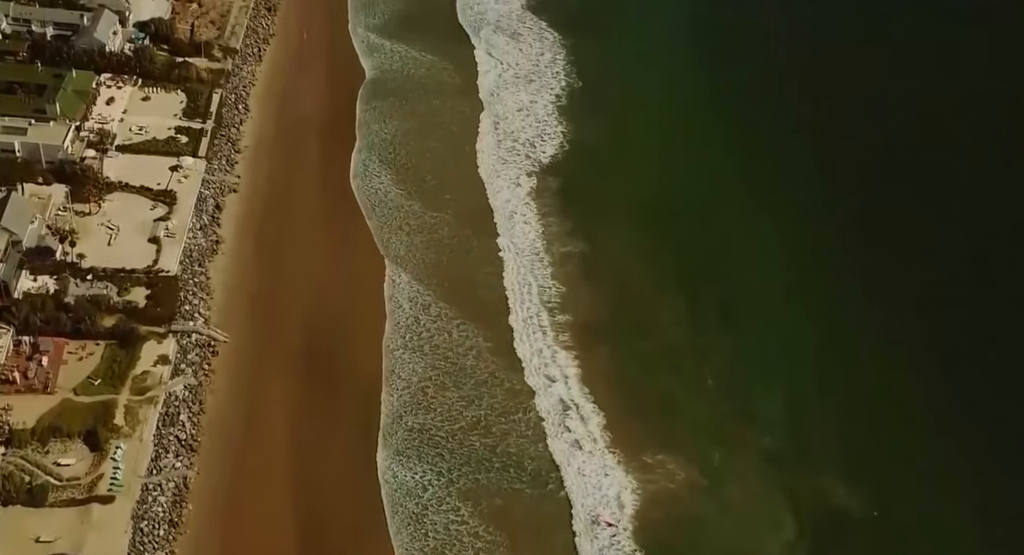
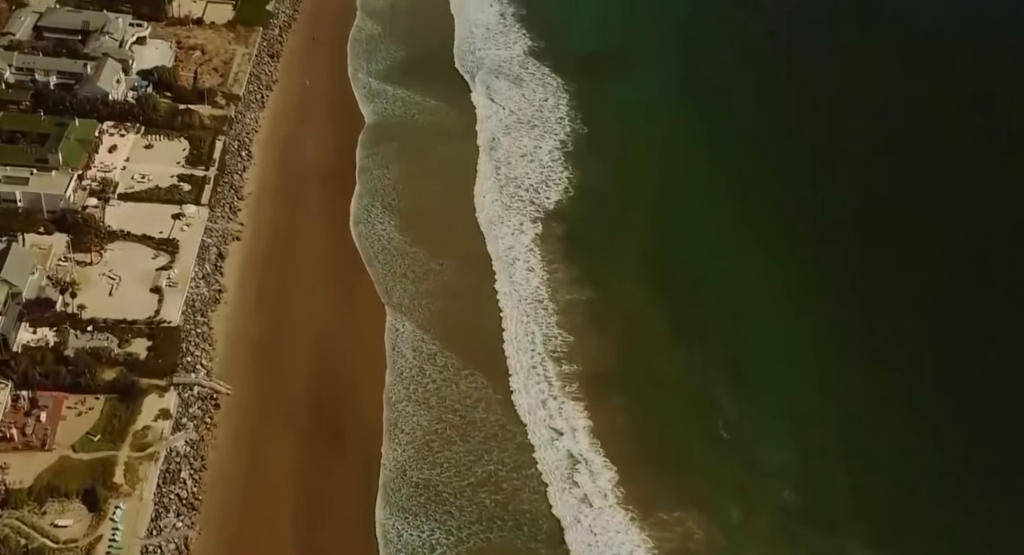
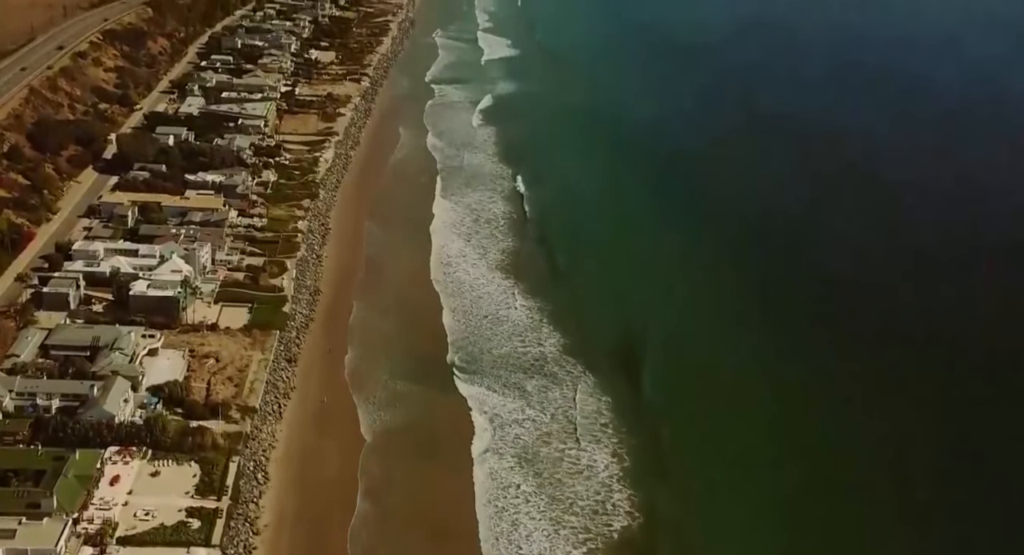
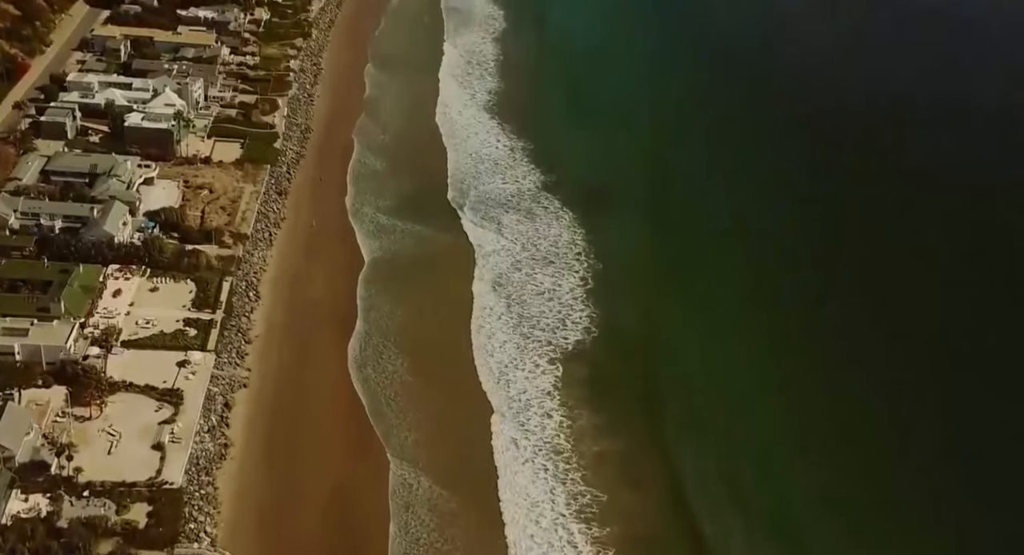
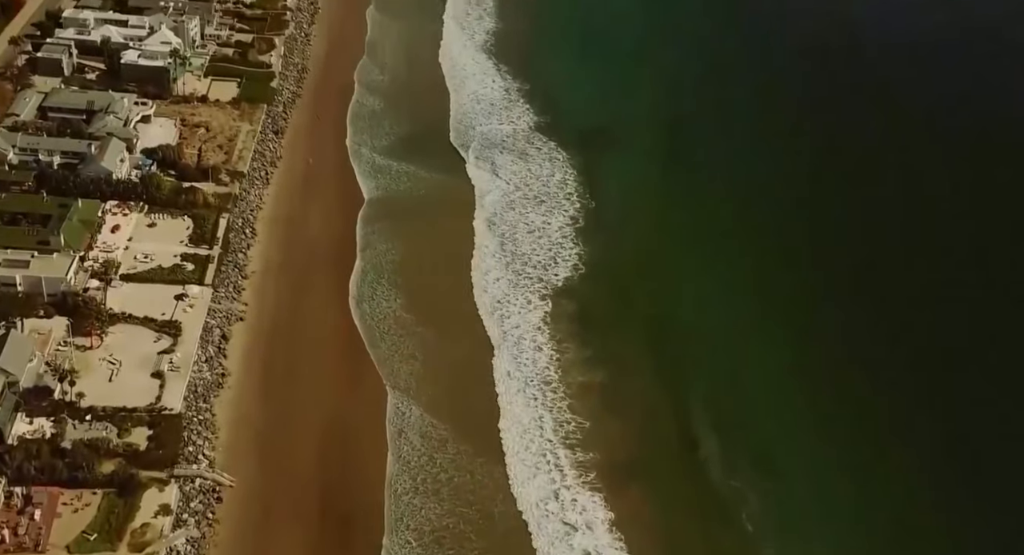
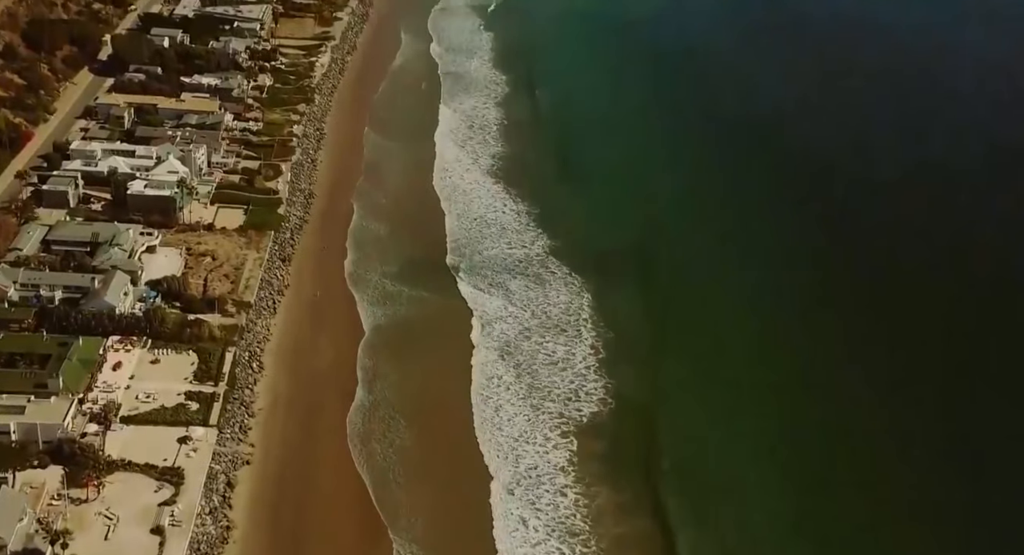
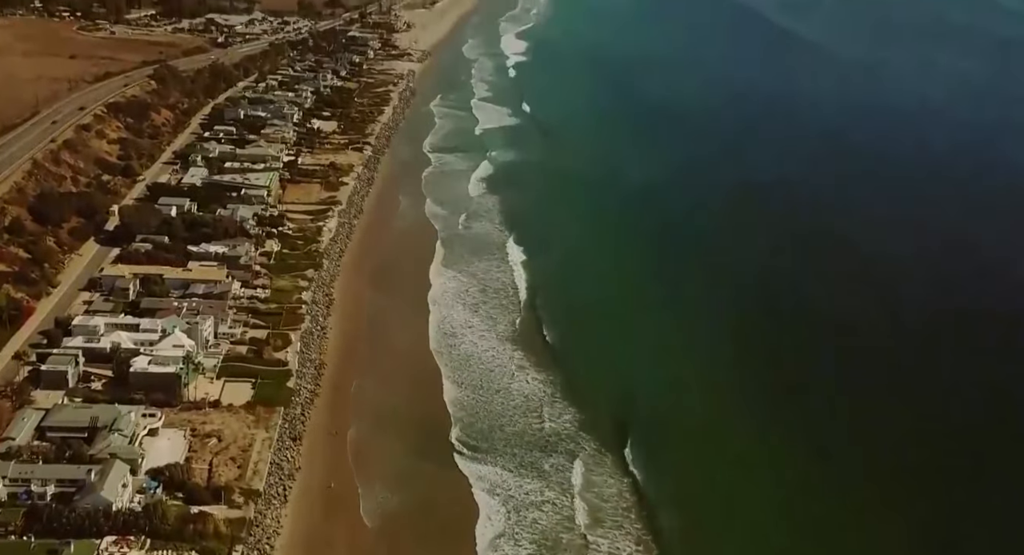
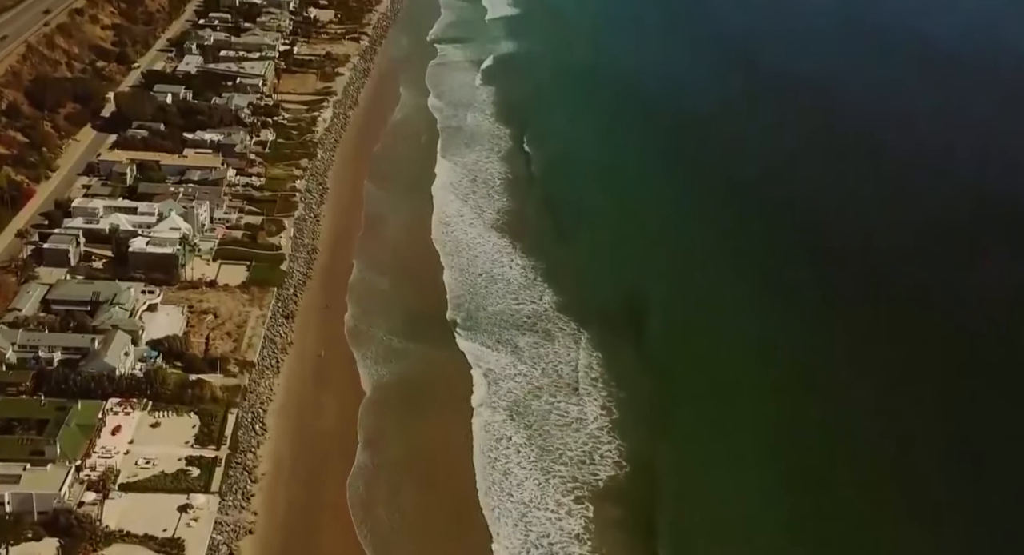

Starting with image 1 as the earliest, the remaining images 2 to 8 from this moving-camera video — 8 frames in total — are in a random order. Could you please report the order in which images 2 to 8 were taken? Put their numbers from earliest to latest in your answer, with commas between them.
2, 5, 4, 6, 8, 3, 7
